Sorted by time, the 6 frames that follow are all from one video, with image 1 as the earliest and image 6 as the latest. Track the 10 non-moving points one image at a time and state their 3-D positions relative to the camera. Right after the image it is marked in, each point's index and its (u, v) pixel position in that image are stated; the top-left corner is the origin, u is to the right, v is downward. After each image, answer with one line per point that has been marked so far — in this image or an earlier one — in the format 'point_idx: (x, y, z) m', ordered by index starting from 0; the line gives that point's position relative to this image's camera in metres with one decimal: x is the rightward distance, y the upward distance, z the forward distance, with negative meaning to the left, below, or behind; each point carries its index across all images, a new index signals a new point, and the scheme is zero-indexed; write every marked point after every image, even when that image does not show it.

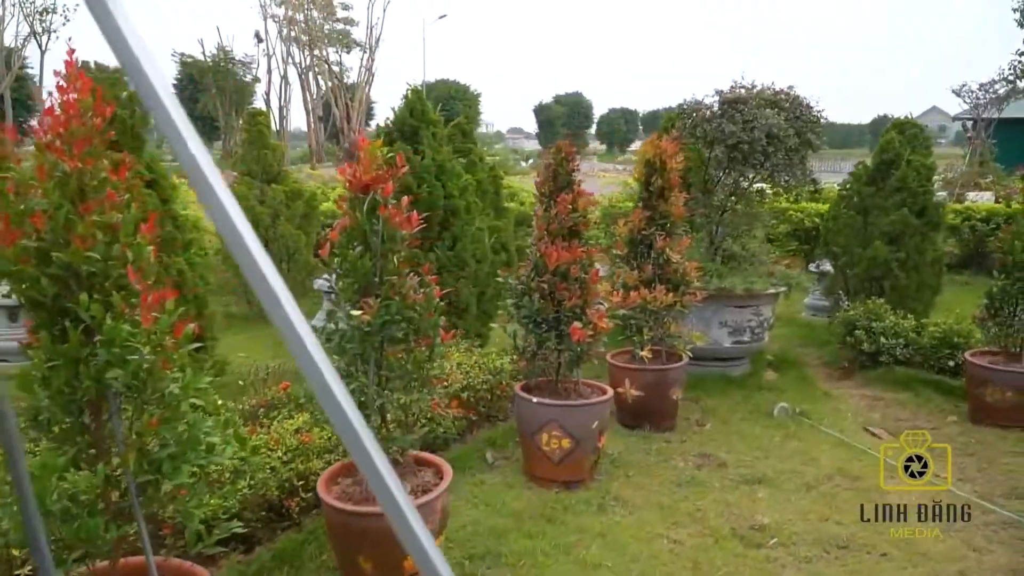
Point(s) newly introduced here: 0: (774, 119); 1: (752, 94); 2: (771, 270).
0: (+1.7, +1.1, +5.3) m
1: (+1.5, +1.3, +5.5) m
2: (+1.8, +0.1, +5.7) m
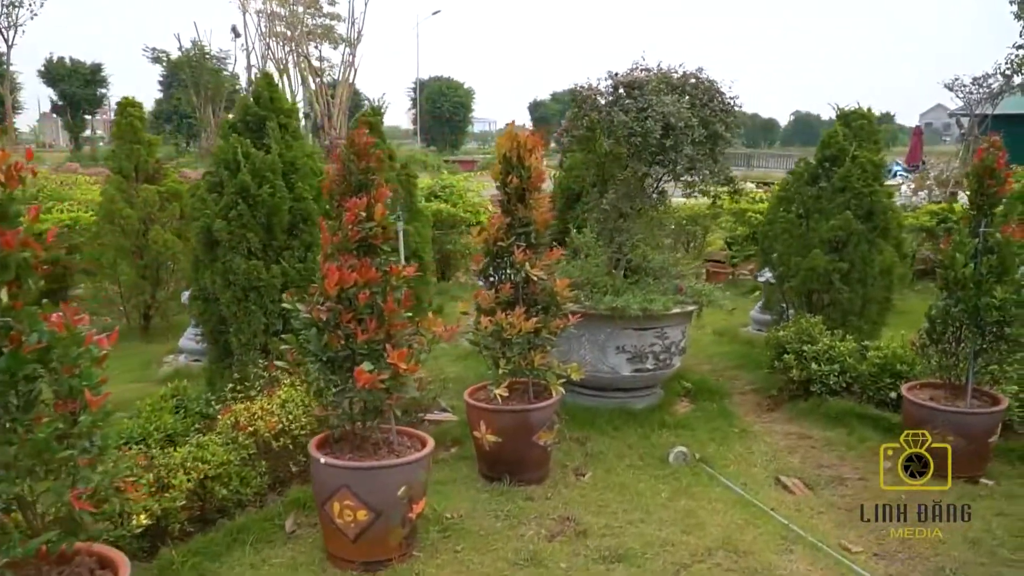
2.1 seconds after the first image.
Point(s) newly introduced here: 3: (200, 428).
0: (+0.9, +1.0, +4.4) m
1: (+0.7, +1.2, +4.6) m
2: (+1.0, 0.0, +4.8) m
3: (-1.5, -0.7, +4.0) m
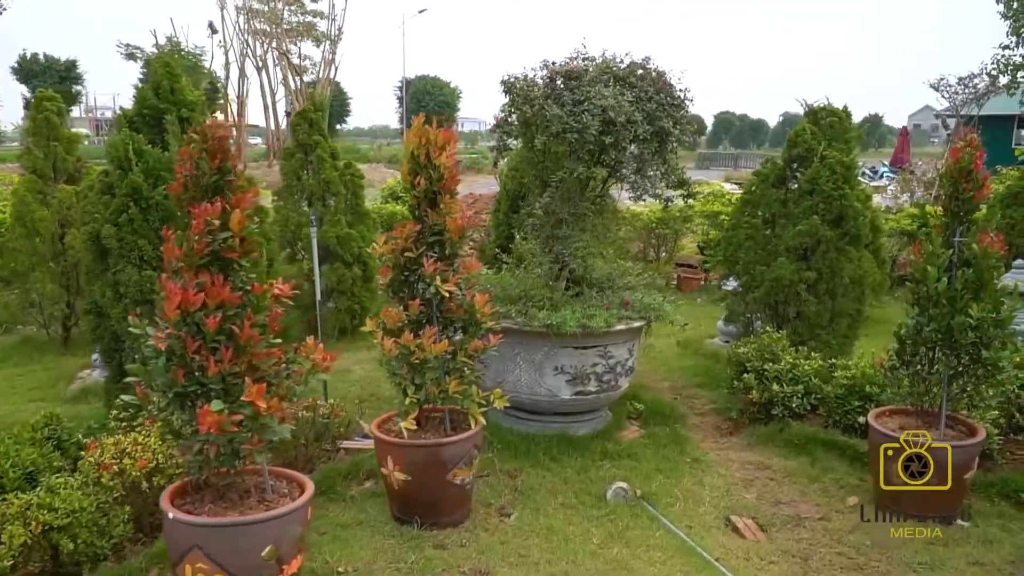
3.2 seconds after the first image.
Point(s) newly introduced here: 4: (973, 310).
0: (+0.5, +0.9, +4.0) m
1: (+0.4, +1.1, +4.1) m
2: (+0.6, -0.1, +4.4) m
3: (-1.9, -0.7, +3.5) m
4: (+1.9, -0.1, +3.5) m
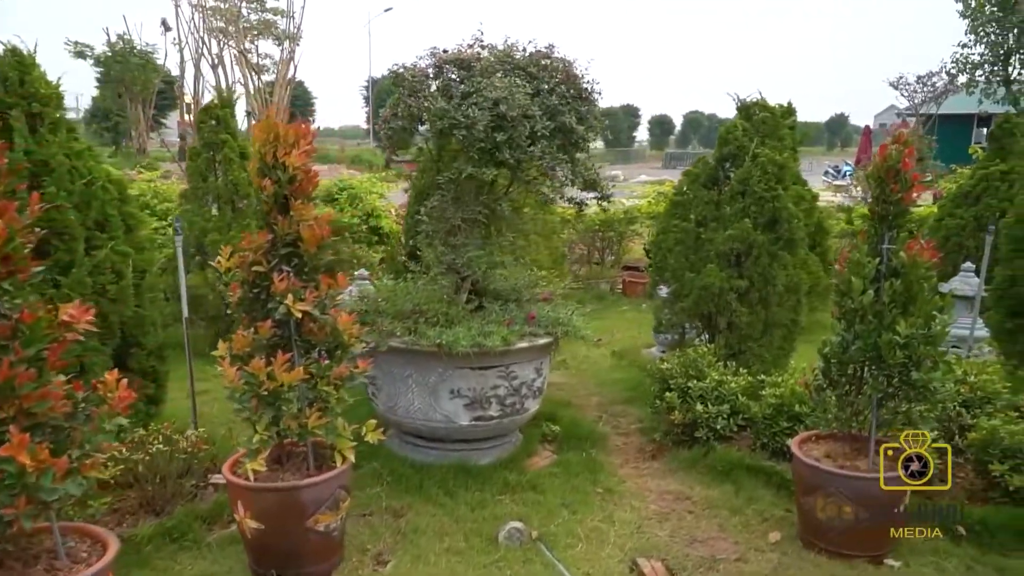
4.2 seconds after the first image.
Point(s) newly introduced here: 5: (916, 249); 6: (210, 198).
0: (0.0, +0.8, +3.5) m
1: (-0.1, +1.0, +3.7) m
2: (+0.1, -0.1, +3.9) m
3: (-2.3, -0.8, +3.0) m
4: (+1.4, -0.1, +3.1) m
5: (+1.5, +0.1, +3.1) m
6: (-2.3, +0.7, +6.4) m
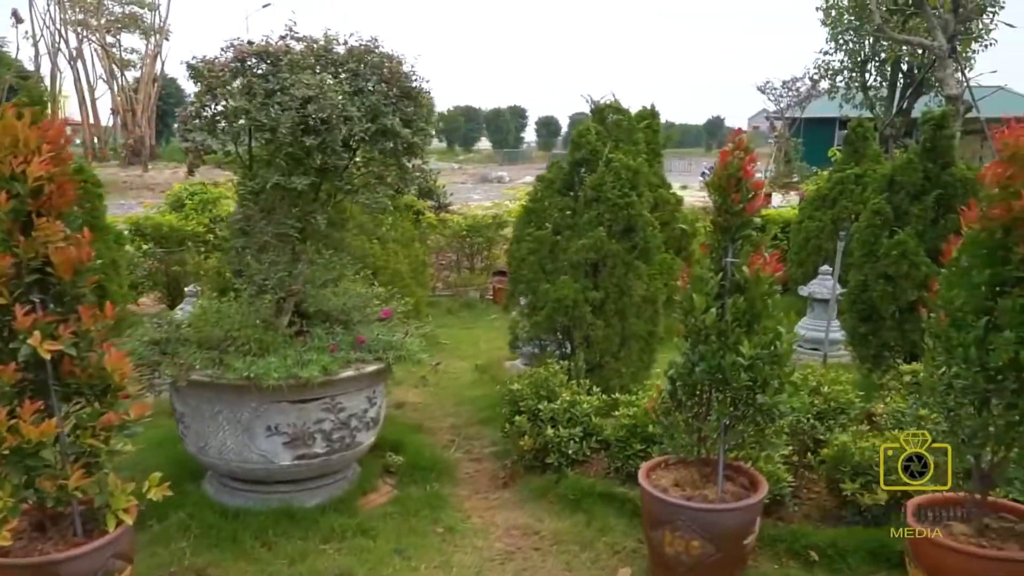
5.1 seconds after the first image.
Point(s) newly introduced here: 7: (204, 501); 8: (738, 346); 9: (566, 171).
0: (-0.7, +0.7, +3.1) m
1: (-0.9, +0.9, +3.3) m
2: (-0.7, -0.2, +3.5) m
3: (-2.9, -0.9, +2.3) m
4: (+0.8, -0.2, +2.9) m
5: (+0.9, +0.1, +2.9) m
6: (-3.4, +0.5, +5.7) m
7: (-1.3, -0.9, +3.6) m
8: (+0.8, -0.2, +2.9) m
9: (+0.3, +0.7, +5.0) m
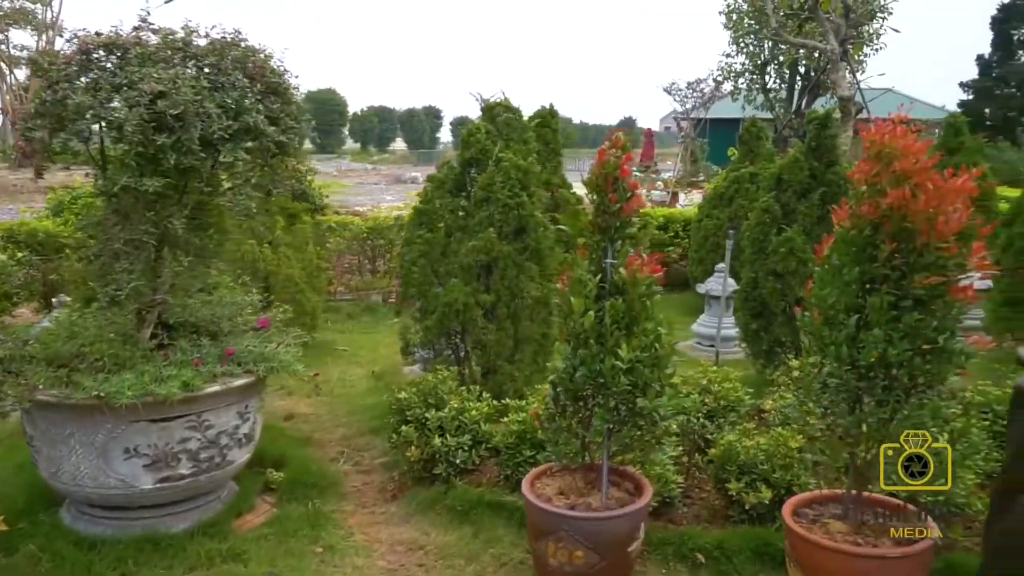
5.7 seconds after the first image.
0: (-1.2, +0.7, +2.9) m
1: (-1.3, +0.9, +3.1) m
2: (-1.1, -0.2, +3.3) m
3: (-3.2, -1.0, +1.9) m
4: (+0.4, -0.2, +2.8) m
5: (+0.4, +0.1, +2.8) m
6: (-4.1, +0.5, +5.2) m
7: (-1.8, -1.0, +3.3) m
8: (+0.4, -0.2, +2.8) m
9: (-0.3, +0.7, +4.8) m
